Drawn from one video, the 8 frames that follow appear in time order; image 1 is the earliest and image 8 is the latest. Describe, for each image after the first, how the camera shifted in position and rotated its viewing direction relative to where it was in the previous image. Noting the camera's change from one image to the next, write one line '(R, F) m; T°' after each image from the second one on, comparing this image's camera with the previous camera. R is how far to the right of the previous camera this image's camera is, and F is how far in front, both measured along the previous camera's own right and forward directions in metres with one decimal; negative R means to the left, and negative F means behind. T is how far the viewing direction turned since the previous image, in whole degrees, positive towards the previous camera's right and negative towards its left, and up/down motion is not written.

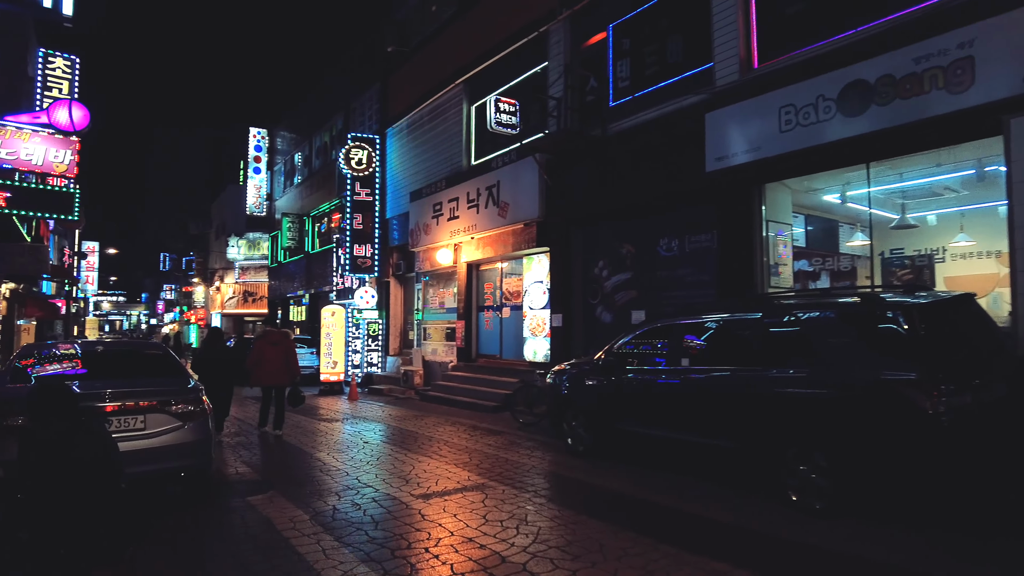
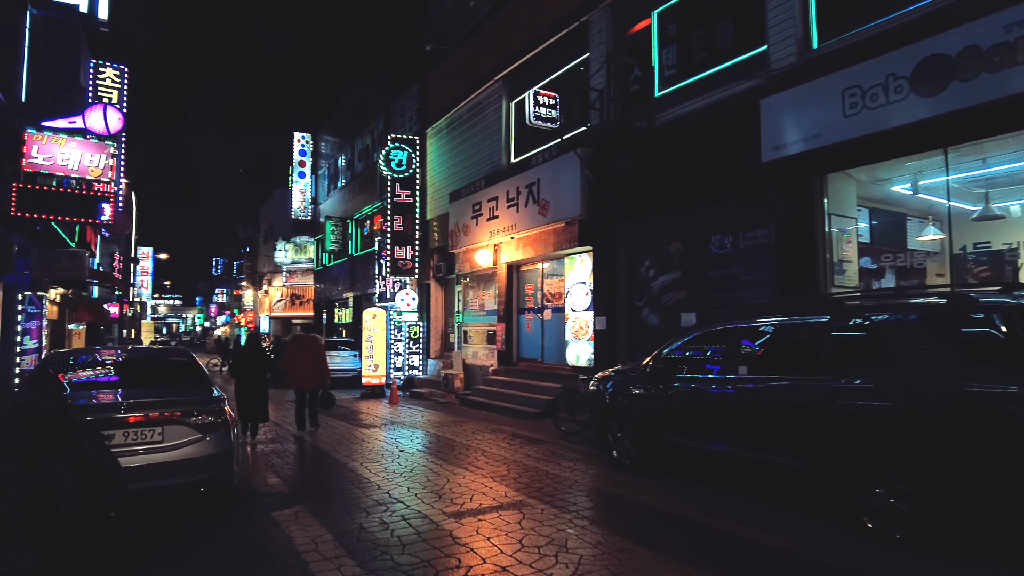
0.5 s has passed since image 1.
(+0.1, +0.5) m; -4°
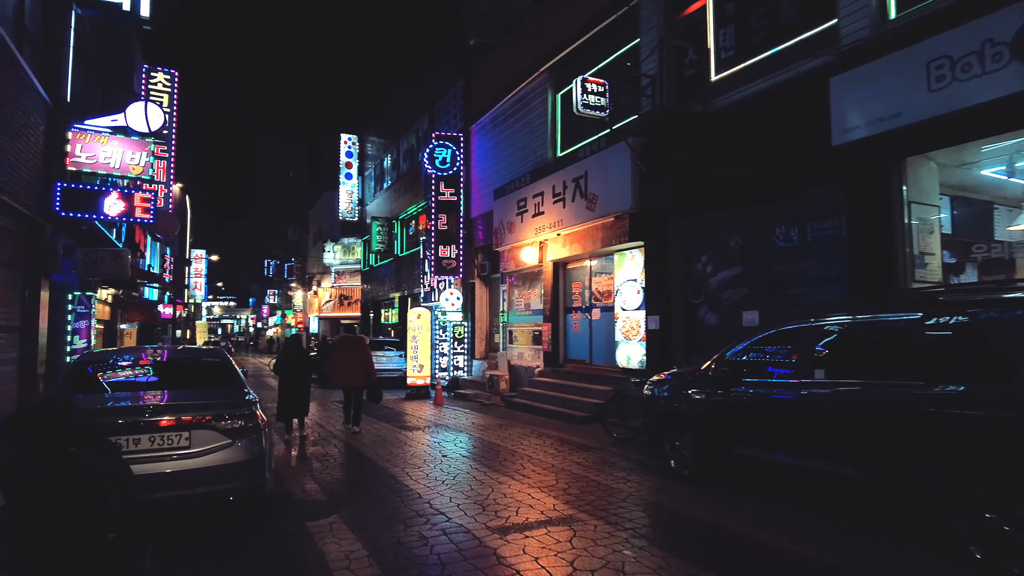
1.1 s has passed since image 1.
(0.0, +0.5) m; -4°
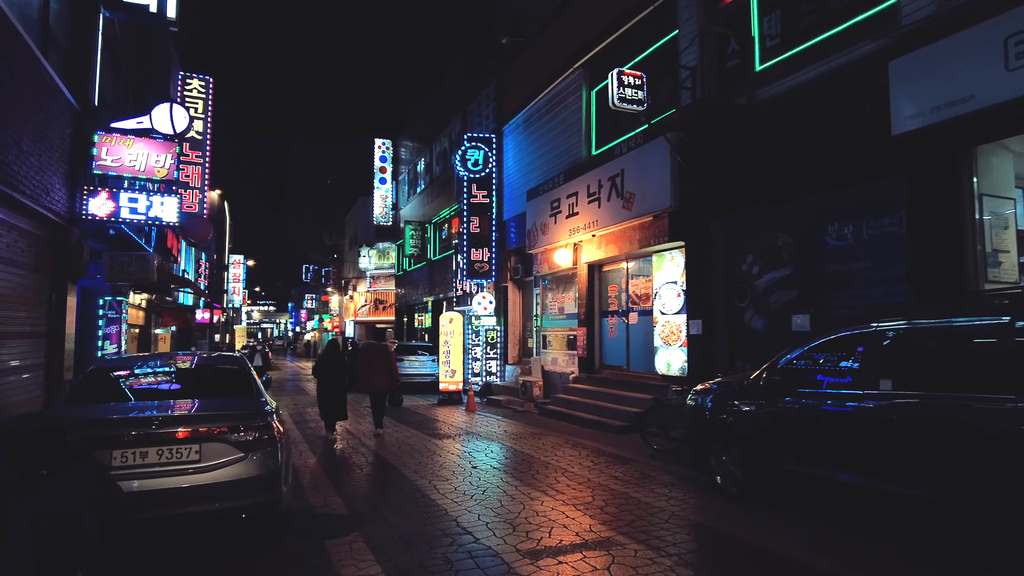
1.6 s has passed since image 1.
(0.0, +0.4) m; -3°
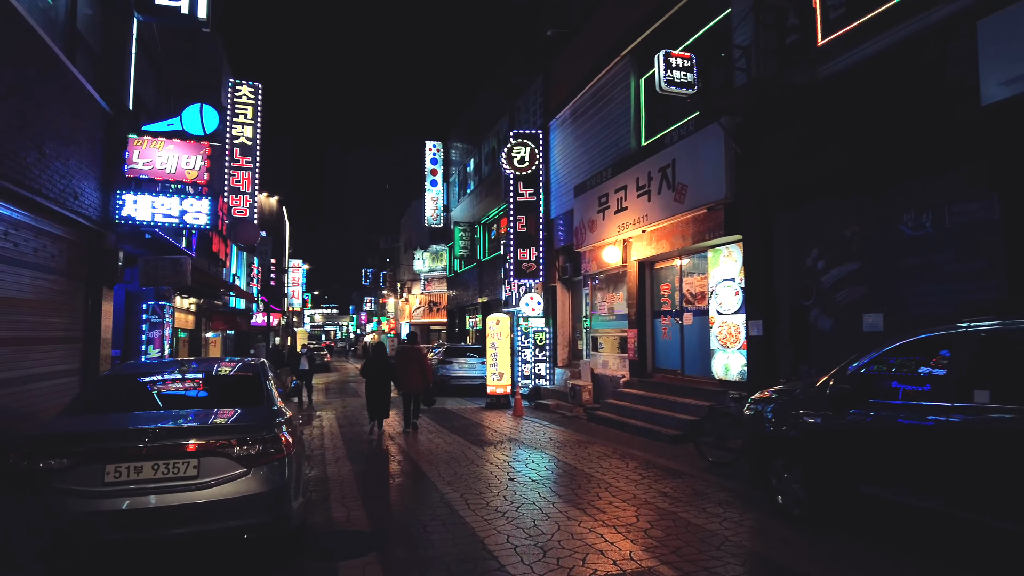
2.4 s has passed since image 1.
(+0.2, +0.6) m; -5°
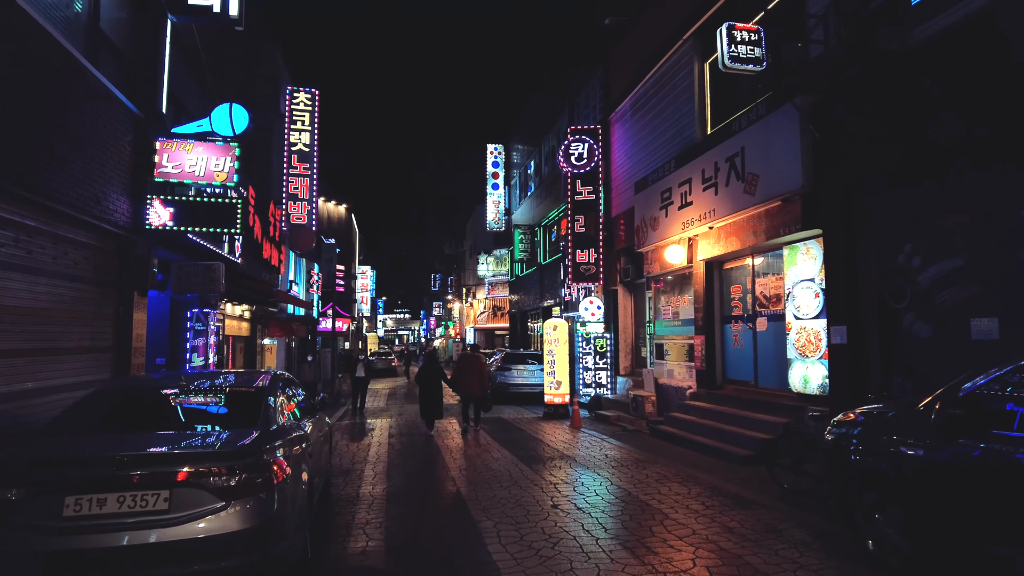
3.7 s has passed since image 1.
(+0.3, +0.8) m; -6°
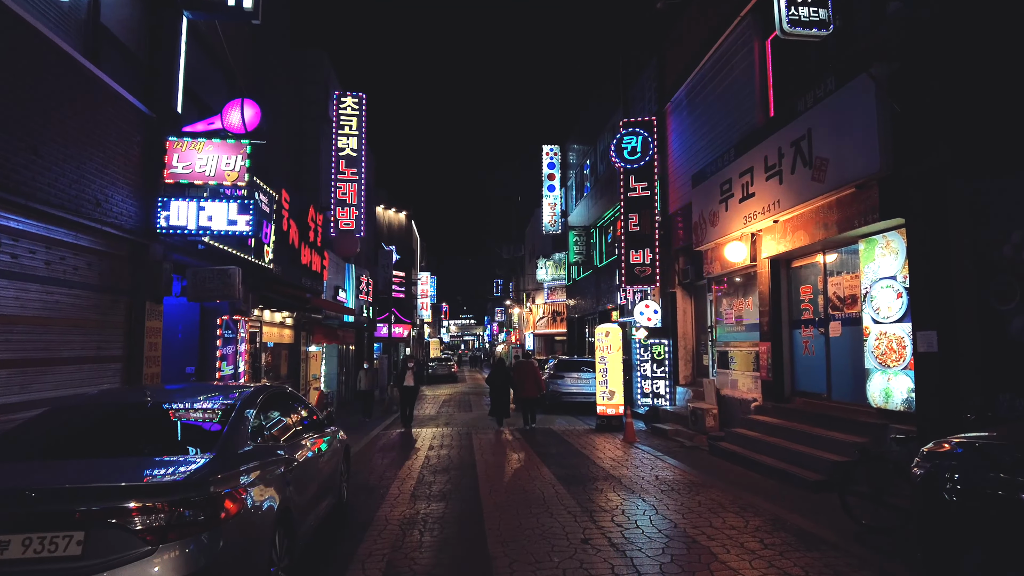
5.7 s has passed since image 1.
(+0.5, +0.9) m; -6°
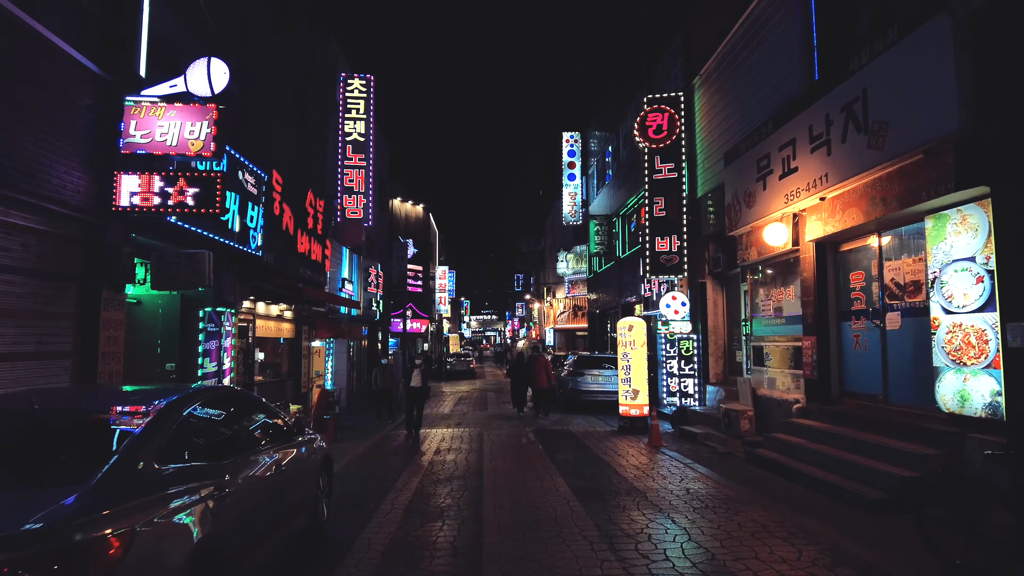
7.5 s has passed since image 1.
(+0.2, +1.1) m; -2°
